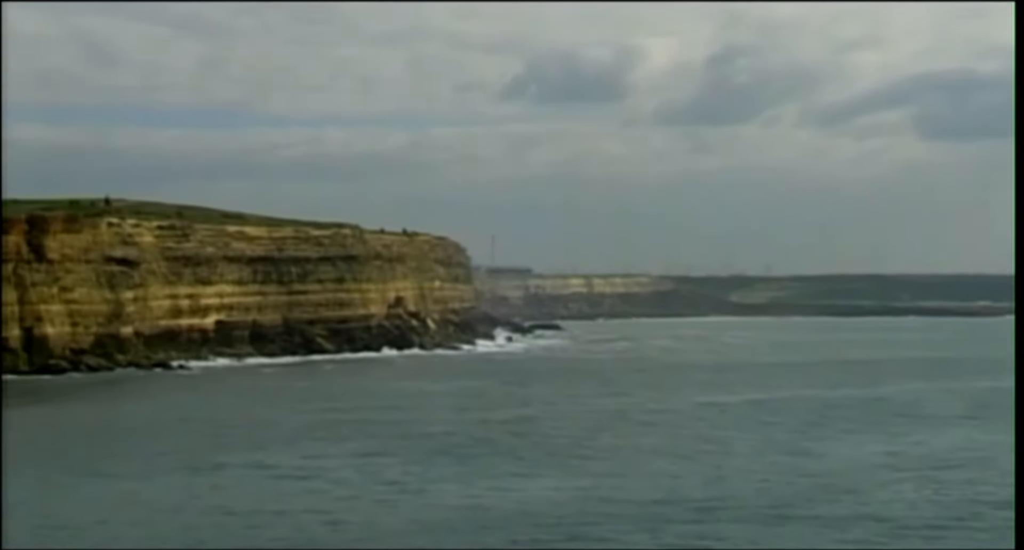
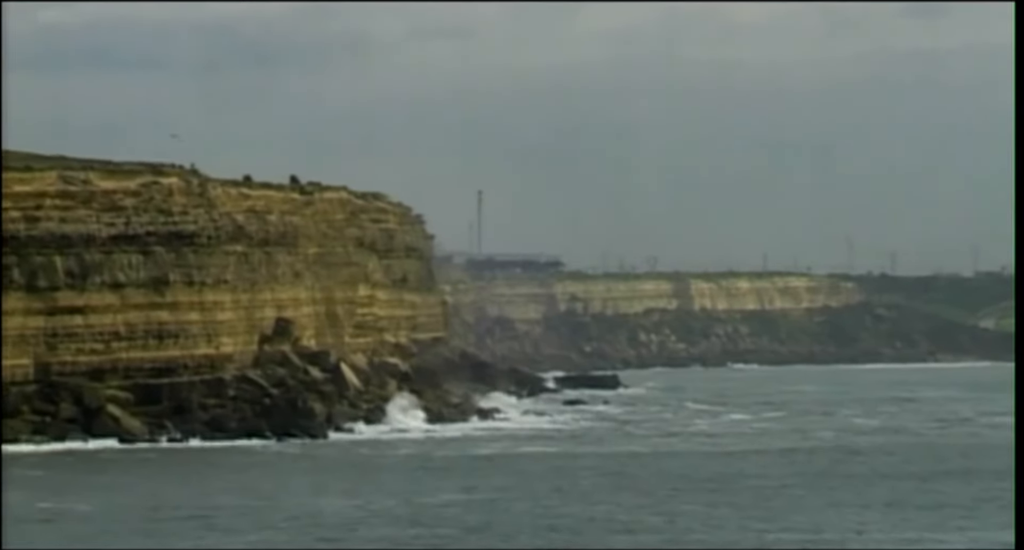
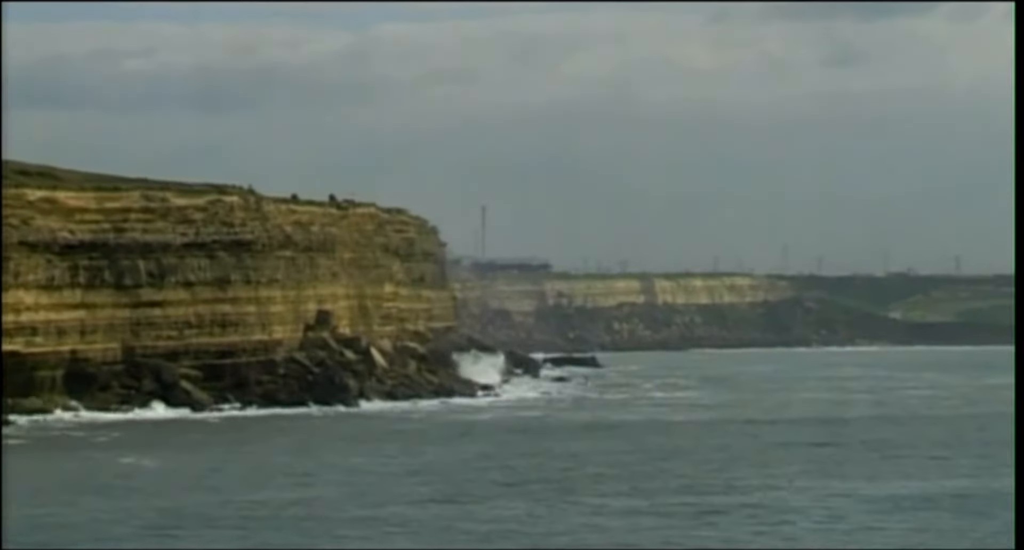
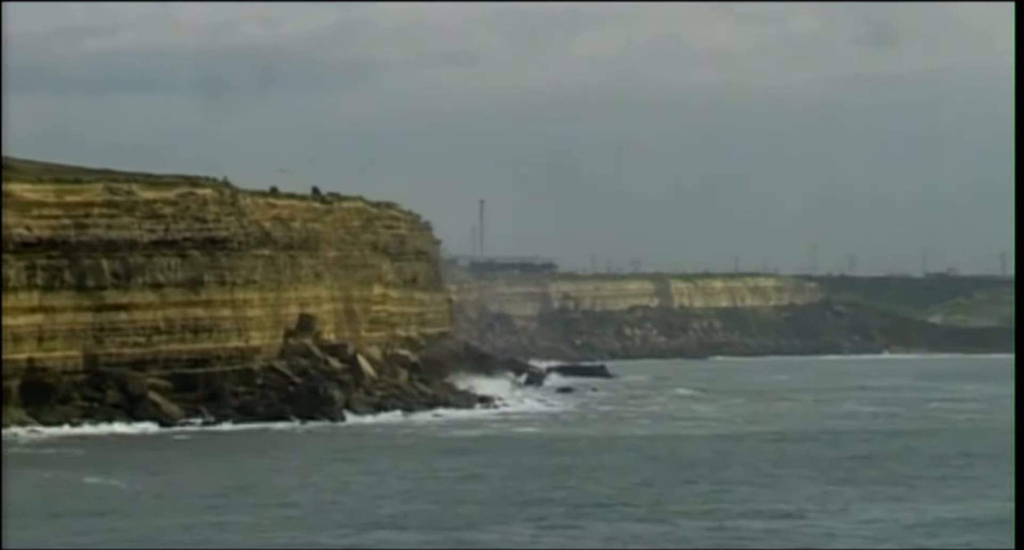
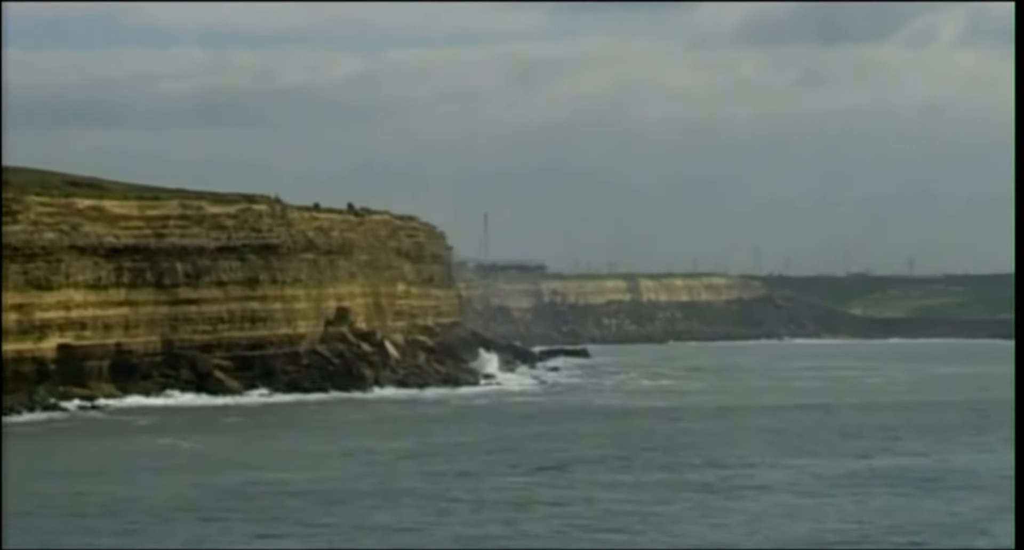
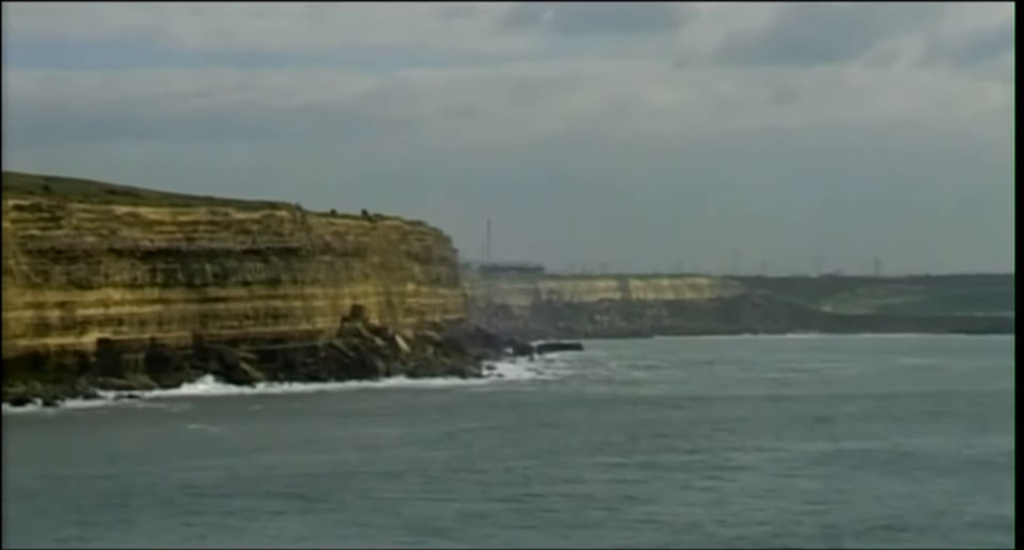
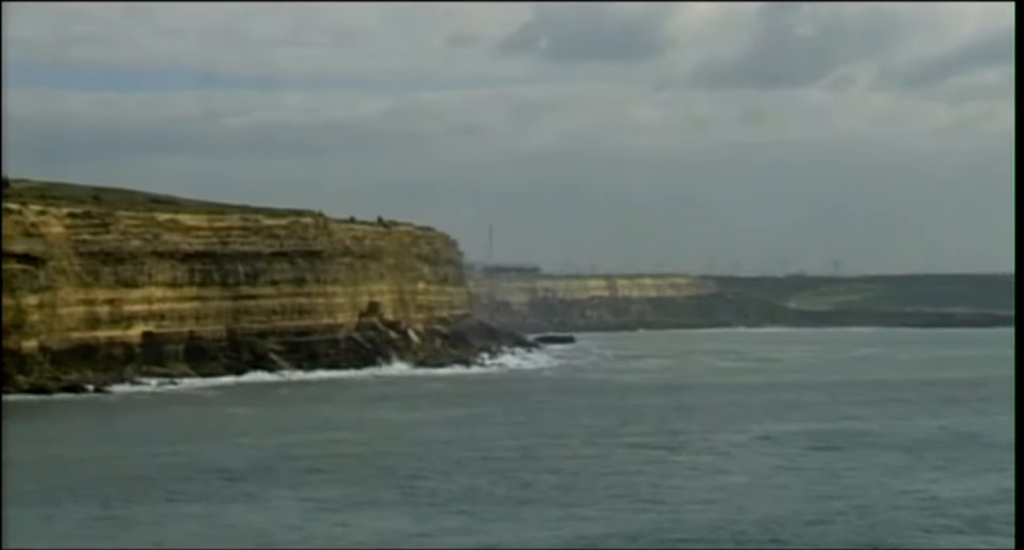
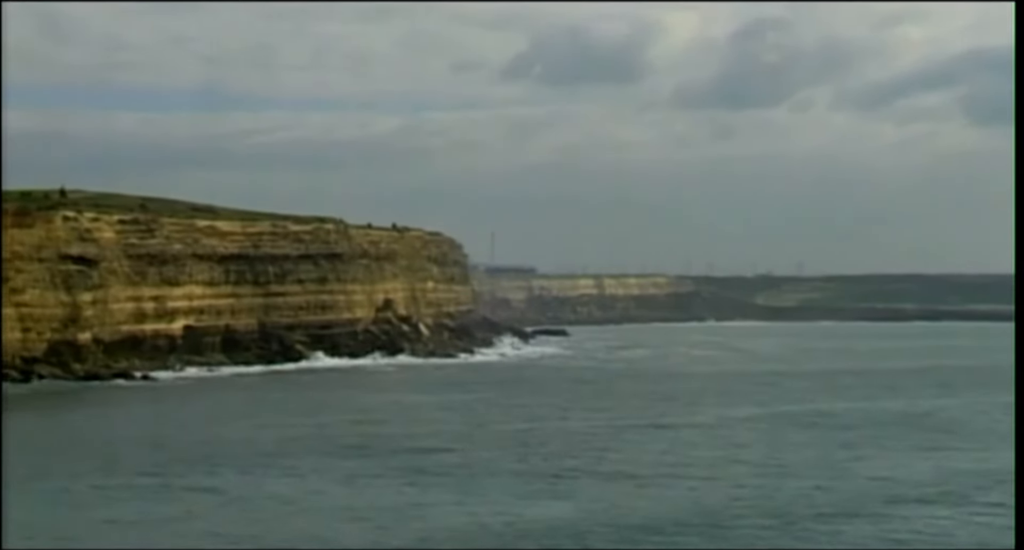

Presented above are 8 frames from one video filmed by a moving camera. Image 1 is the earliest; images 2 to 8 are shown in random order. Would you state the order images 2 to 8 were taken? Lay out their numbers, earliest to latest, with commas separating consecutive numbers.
8, 7, 6, 5, 3, 4, 2
